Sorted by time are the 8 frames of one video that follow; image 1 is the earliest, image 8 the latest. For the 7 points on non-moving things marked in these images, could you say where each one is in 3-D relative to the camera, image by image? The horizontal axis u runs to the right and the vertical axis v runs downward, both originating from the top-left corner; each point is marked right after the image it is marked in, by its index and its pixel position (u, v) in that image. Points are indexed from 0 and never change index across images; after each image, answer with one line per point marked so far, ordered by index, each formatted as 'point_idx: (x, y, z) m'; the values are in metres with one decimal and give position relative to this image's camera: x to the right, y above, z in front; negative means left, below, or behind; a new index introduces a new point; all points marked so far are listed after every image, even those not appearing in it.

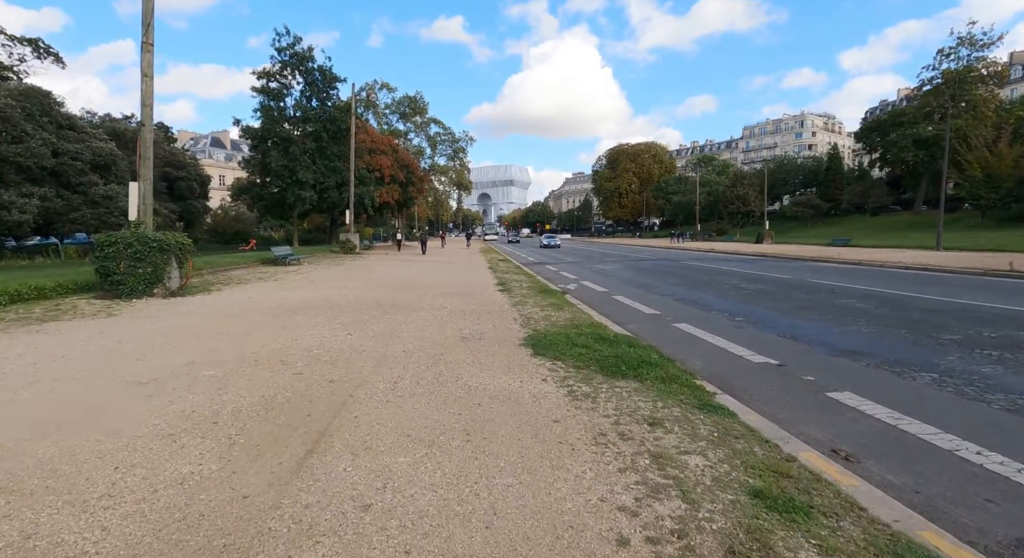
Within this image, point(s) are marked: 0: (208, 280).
0: (-8.6, -0.1, +14.9) m
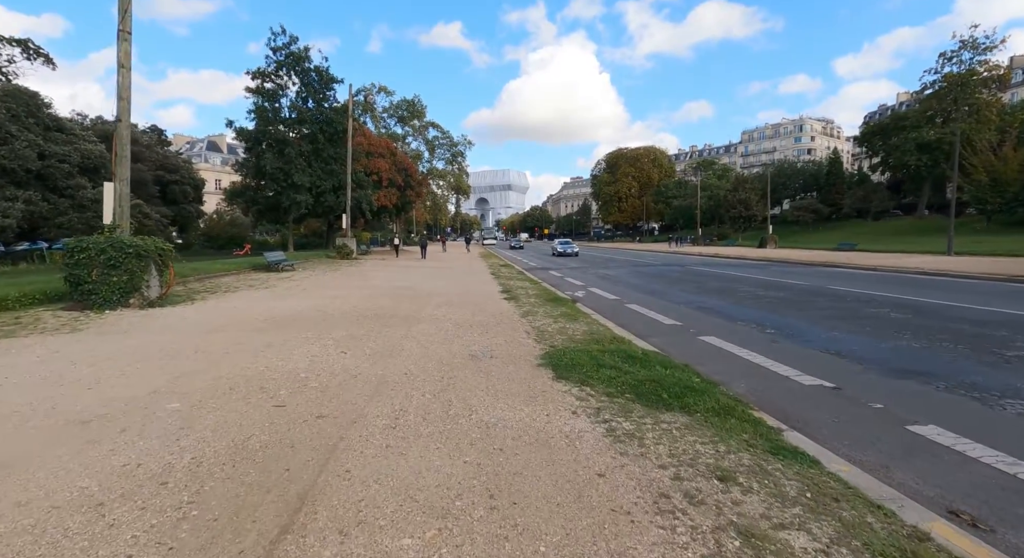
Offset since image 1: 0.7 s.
0: (-8.5, -0.3, +14.0) m
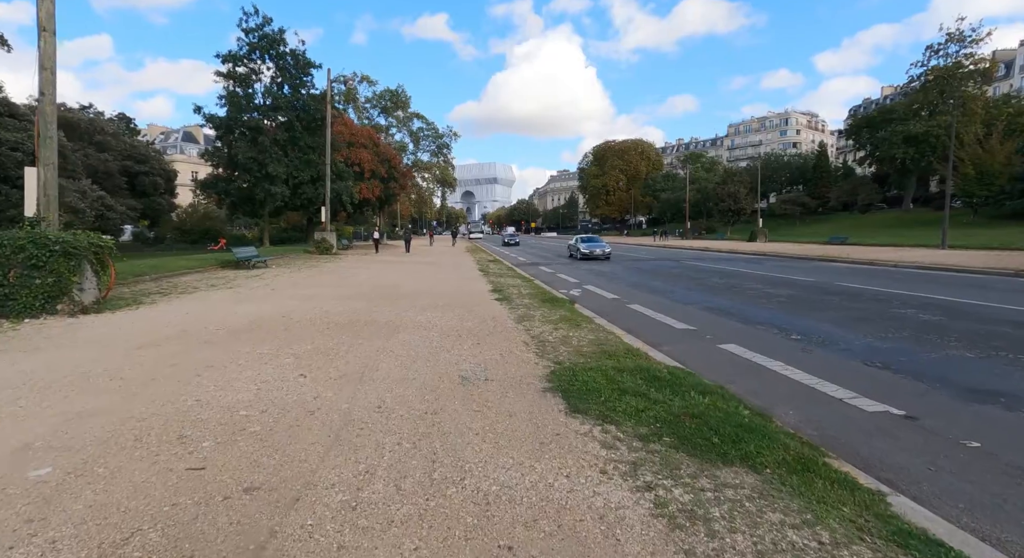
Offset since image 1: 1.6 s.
0: (-8.7, -0.3, +12.5) m
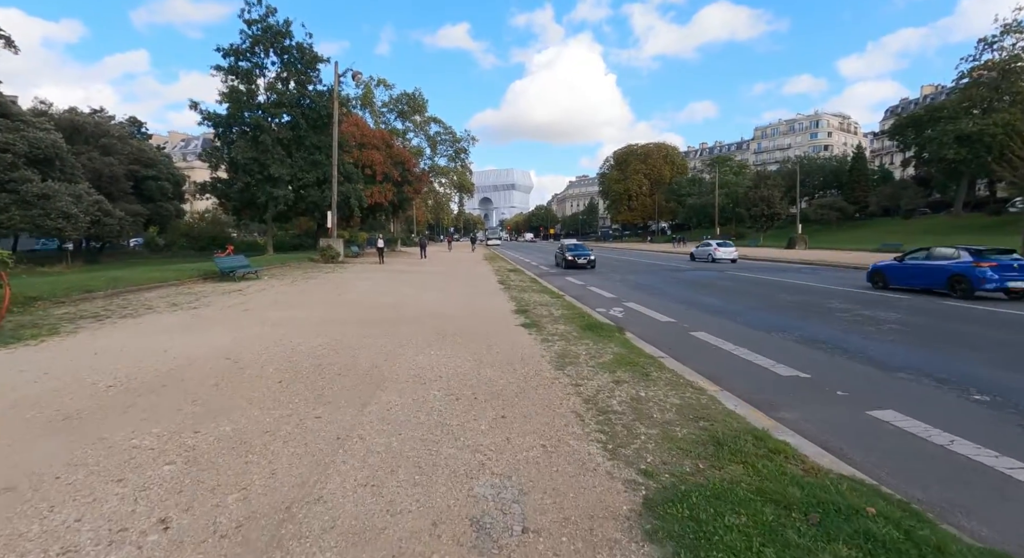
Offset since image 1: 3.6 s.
0: (-8.1, -0.6, +10.0) m
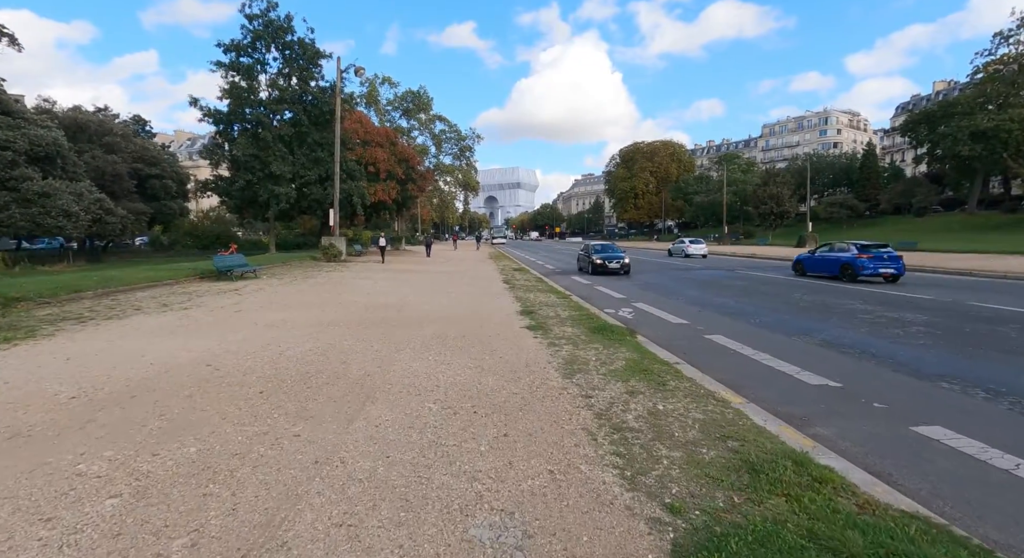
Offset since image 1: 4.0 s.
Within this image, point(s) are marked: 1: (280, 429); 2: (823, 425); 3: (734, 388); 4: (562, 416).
0: (-8.0, -0.6, +9.5) m
1: (-1.8, -1.2, +4.2) m
2: (+3.0, -1.4, +5.1) m
3: (+2.6, -1.3, +6.3) m
4: (+0.4, -1.2, +4.7) m
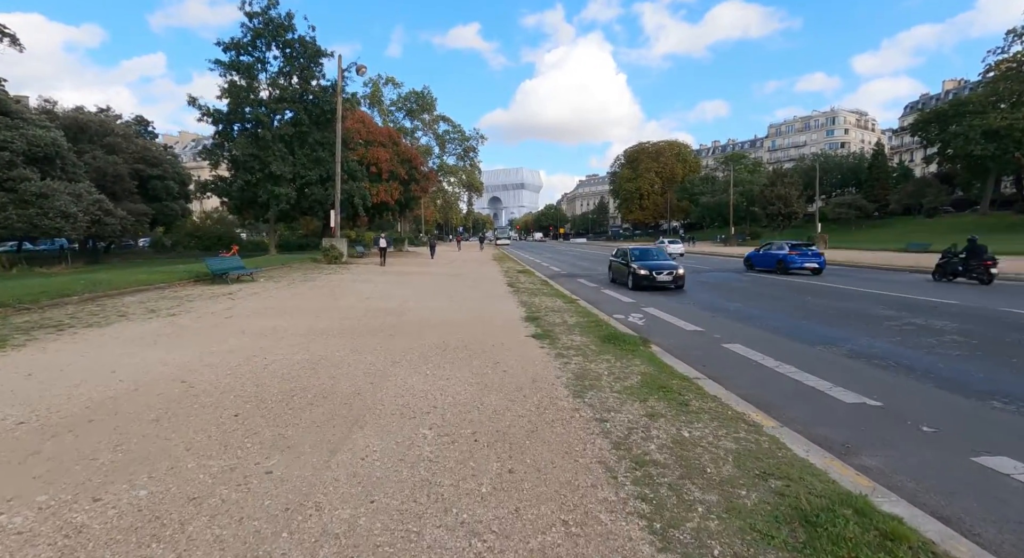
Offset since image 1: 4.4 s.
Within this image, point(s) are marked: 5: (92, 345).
0: (-7.9, -0.7, +9.0) m
1: (-1.8, -1.3, +3.7) m
2: (+3.1, -1.5, +4.5) m
3: (+2.7, -1.4, +5.7) m
4: (+0.5, -1.3, +4.1) m
5: (-5.9, -0.9, +7.4) m
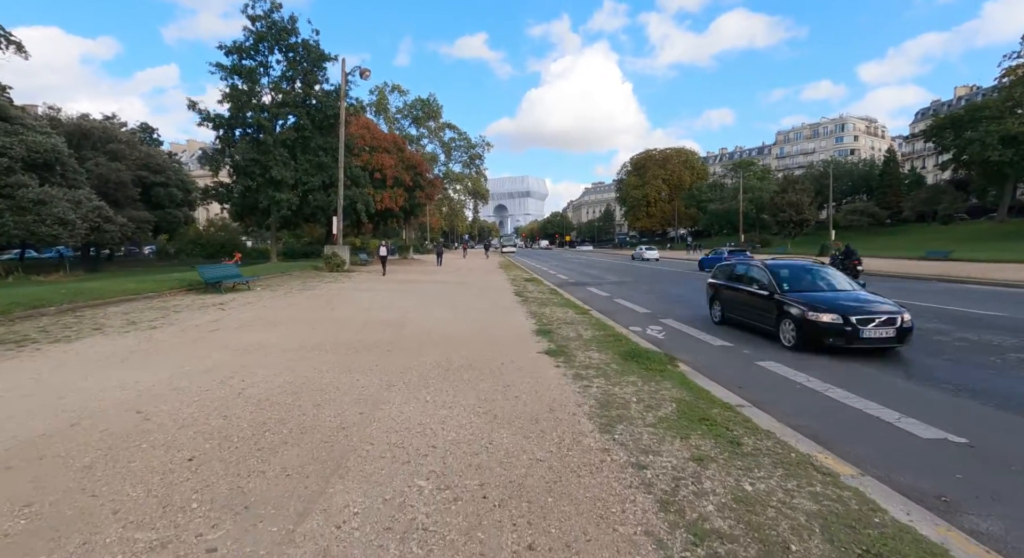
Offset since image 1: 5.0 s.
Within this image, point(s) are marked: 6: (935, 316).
0: (-7.7, -0.8, +8.2) m
1: (-1.7, -1.4, +2.8) m
2: (+3.2, -1.6, +3.6) m
3: (+2.8, -1.5, +4.8) m
4: (+0.6, -1.4, +3.2) m
5: (-5.7, -1.1, +6.6) m
6: (+9.8, -0.8, +12.2) m
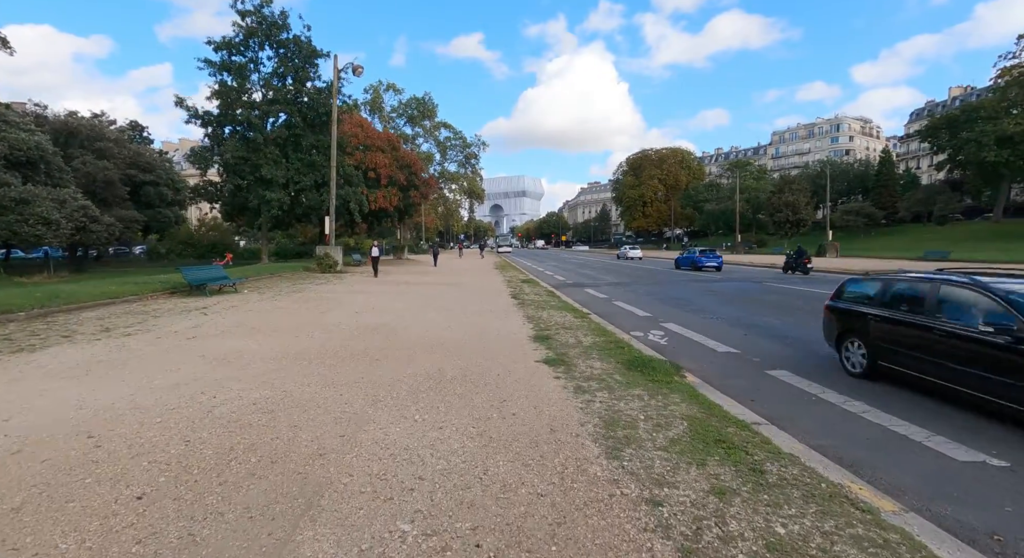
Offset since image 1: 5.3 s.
0: (-7.8, -0.9, +7.7) m
1: (-1.7, -1.4, +2.3) m
2: (+3.2, -1.6, +3.1) m
3: (+2.8, -1.6, +4.3) m
4: (+0.6, -1.5, +2.8) m
5: (-5.8, -1.1, +6.1) m
6: (+9.7, -0.9, +11.8) m
